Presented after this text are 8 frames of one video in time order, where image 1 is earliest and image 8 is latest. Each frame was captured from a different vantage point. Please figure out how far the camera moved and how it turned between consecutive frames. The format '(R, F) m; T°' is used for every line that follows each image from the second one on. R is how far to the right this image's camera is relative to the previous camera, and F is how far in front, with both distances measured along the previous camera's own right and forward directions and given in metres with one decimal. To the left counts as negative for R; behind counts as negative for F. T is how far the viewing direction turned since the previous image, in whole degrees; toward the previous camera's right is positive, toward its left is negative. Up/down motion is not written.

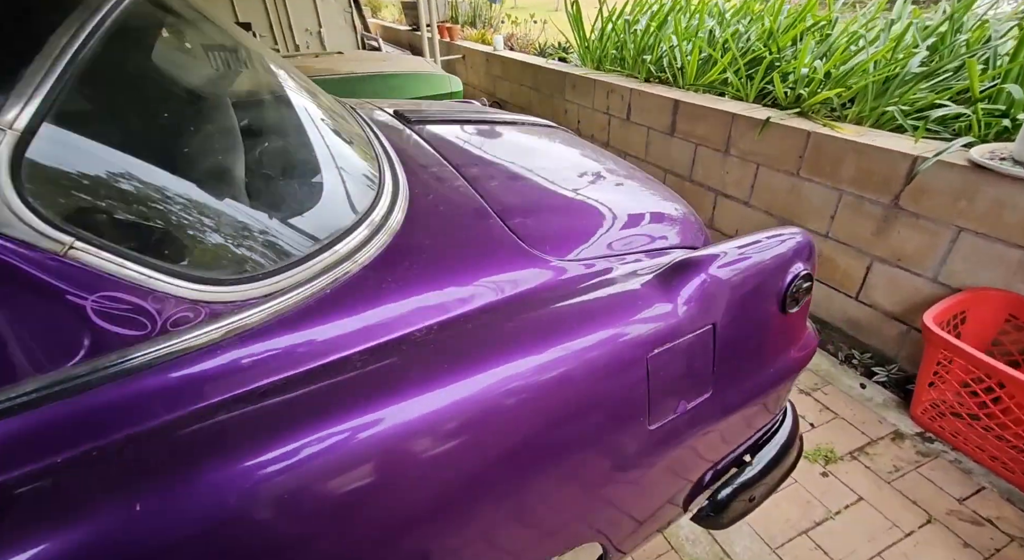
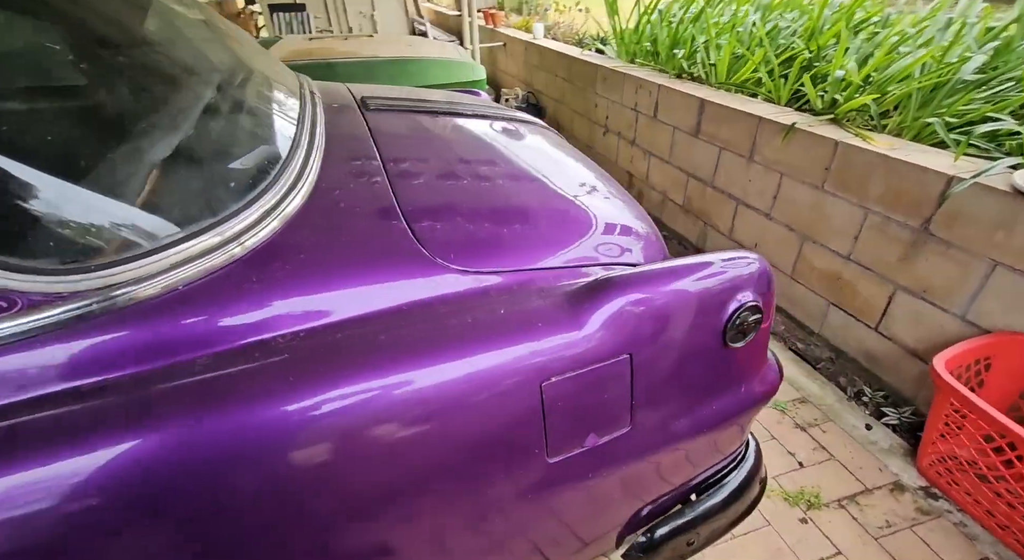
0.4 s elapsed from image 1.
(+0.3, +0.1) m; -6°
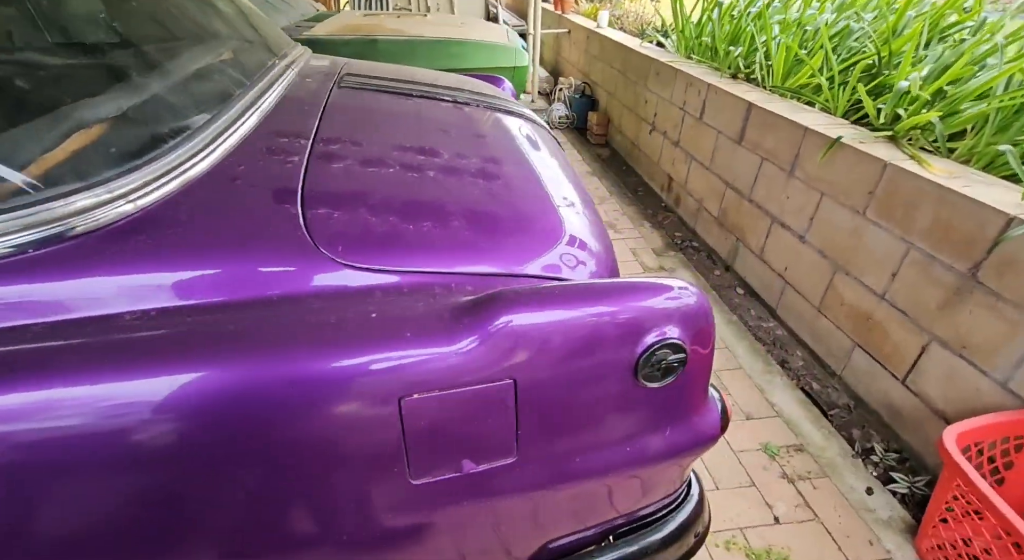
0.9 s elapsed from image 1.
(+0.3, +0.1) m; -7°
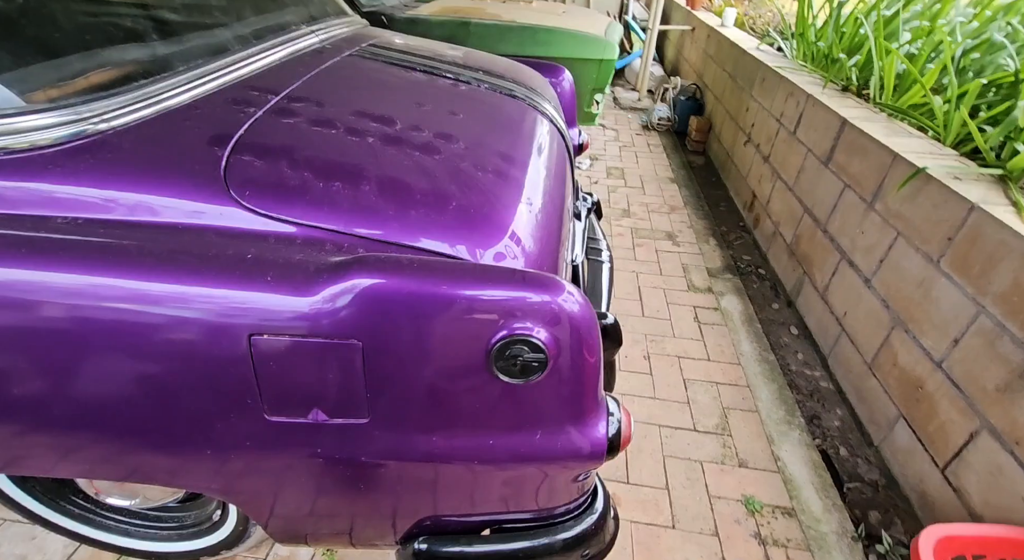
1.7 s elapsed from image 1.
(+0.5, +0.1) m; -14°
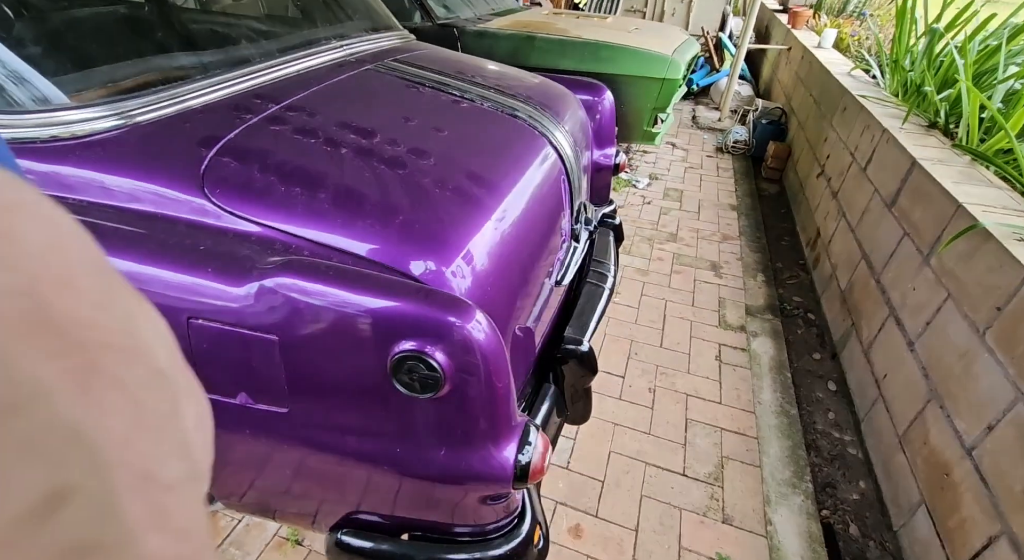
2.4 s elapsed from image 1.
(+0.4, 0.0) m; -10°
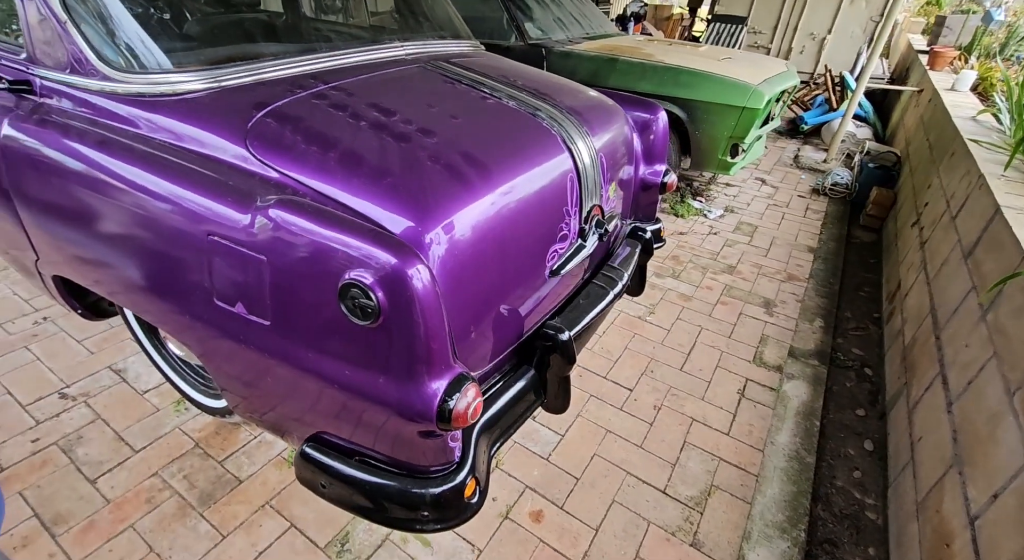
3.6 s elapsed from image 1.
(+0.4, -0.1) m; -13°
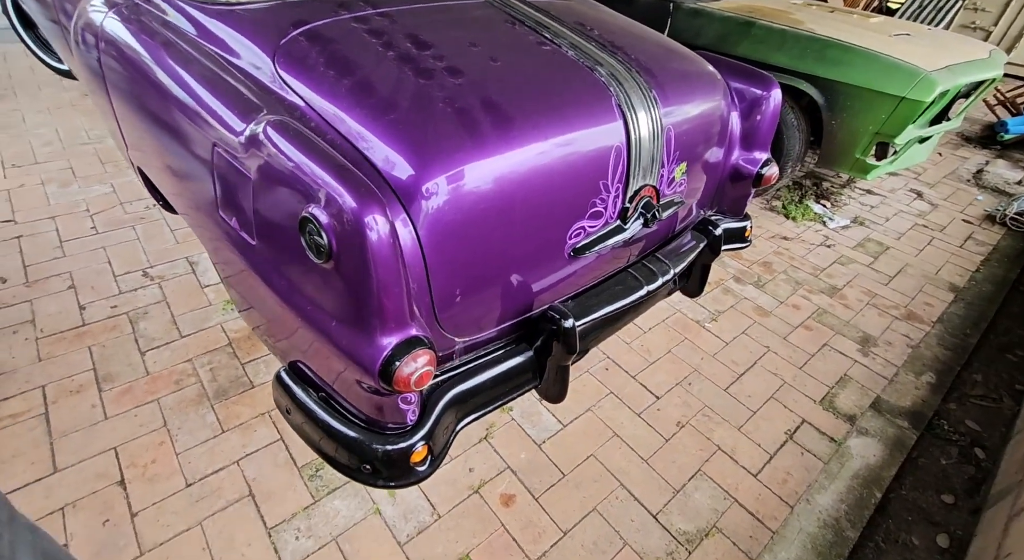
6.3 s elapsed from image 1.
(+0.4, +0.2) m; -14°
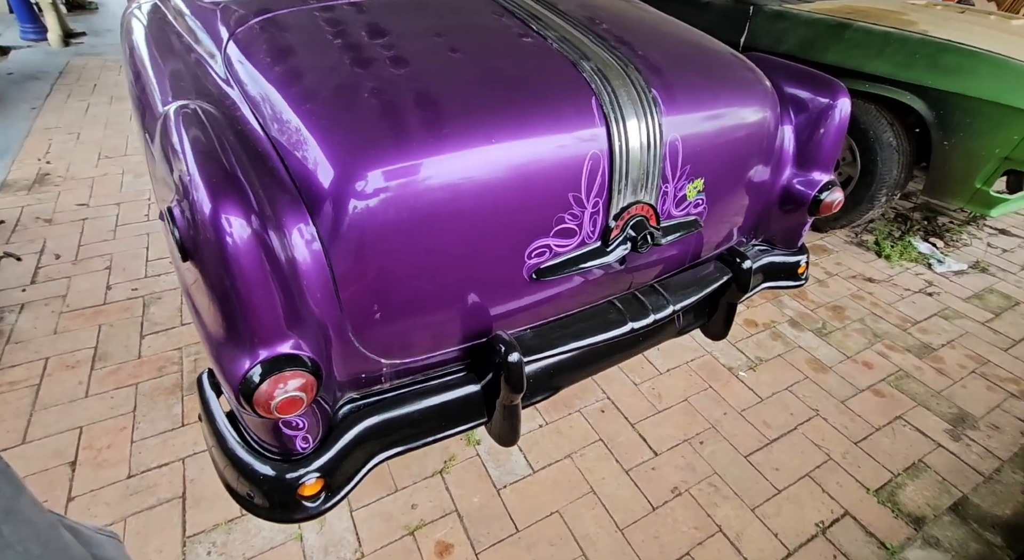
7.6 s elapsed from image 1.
(+0.4, +0.3) m; -12°
